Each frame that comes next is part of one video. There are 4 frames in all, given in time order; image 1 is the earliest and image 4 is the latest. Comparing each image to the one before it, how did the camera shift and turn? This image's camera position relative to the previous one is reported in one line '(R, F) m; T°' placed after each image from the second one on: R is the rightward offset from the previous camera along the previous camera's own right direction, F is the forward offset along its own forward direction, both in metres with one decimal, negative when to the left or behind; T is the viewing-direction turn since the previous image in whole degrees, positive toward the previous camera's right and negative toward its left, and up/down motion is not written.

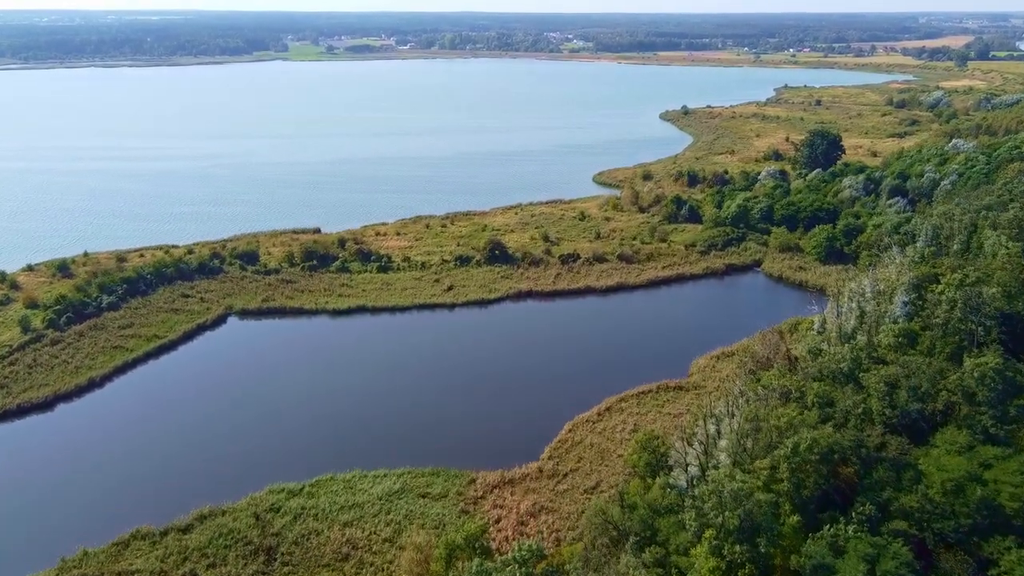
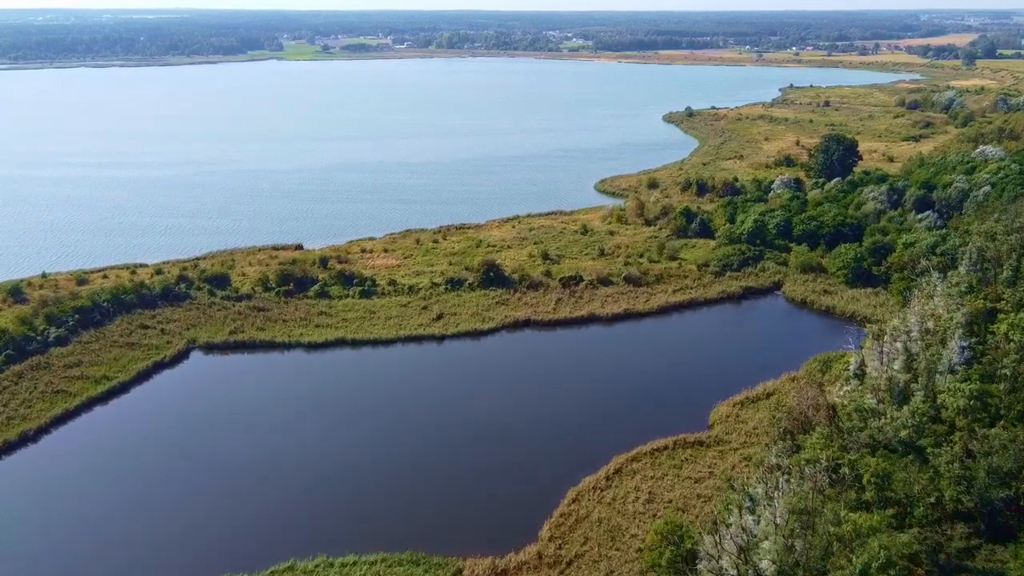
(+0.2, +3.5) m; 0°
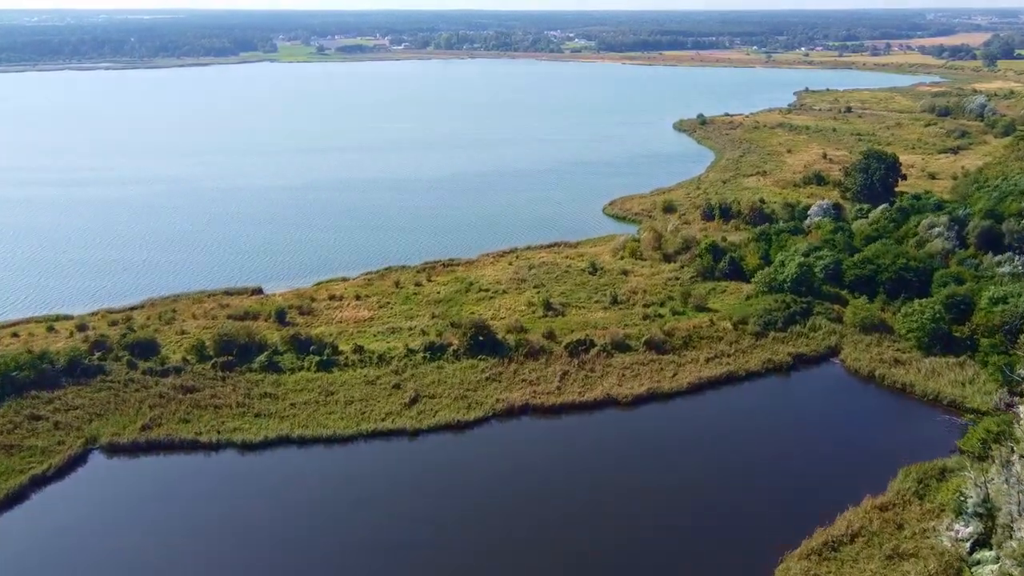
(+0.3, +6.9) m; 0°
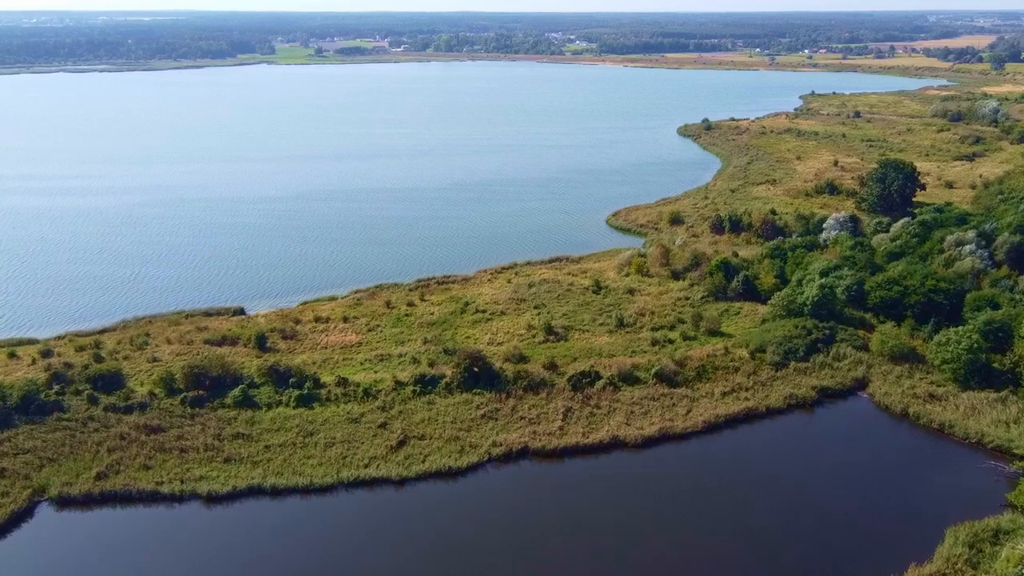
(+0.1, +2.5) m; 0°
